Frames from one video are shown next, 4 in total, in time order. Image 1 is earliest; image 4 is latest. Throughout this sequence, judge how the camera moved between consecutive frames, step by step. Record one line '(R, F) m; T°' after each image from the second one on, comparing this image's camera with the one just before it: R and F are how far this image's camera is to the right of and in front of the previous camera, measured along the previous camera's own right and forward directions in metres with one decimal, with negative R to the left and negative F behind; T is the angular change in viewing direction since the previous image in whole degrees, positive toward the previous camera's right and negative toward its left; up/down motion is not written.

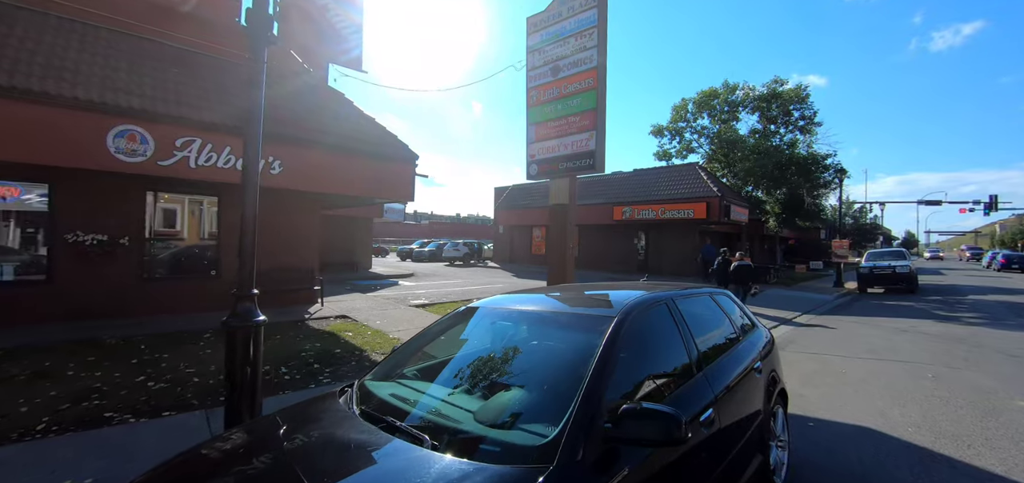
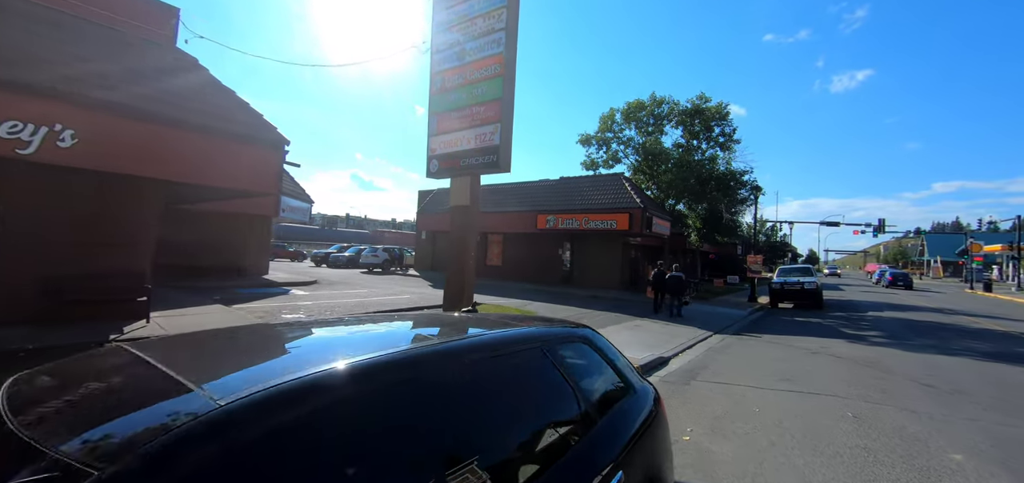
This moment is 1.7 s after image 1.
(+1.2, +1.5) m; +8°
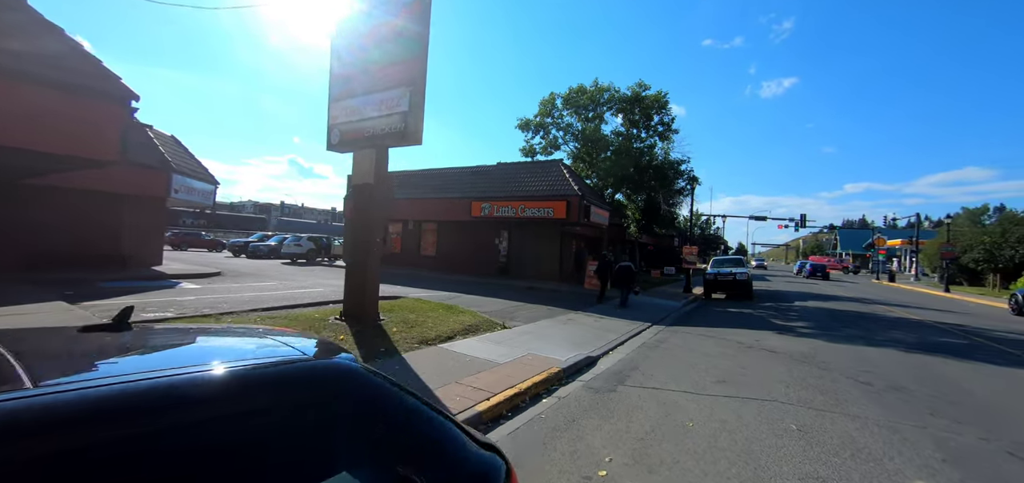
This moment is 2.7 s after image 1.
(+0.7, +1.2) m; +7°
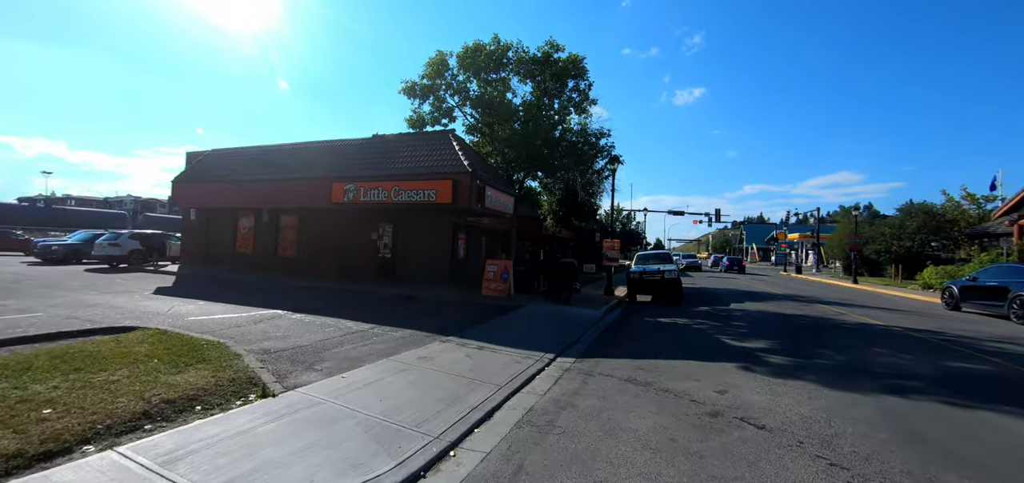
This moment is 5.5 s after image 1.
(+1.7, +3.7) m; +10°
